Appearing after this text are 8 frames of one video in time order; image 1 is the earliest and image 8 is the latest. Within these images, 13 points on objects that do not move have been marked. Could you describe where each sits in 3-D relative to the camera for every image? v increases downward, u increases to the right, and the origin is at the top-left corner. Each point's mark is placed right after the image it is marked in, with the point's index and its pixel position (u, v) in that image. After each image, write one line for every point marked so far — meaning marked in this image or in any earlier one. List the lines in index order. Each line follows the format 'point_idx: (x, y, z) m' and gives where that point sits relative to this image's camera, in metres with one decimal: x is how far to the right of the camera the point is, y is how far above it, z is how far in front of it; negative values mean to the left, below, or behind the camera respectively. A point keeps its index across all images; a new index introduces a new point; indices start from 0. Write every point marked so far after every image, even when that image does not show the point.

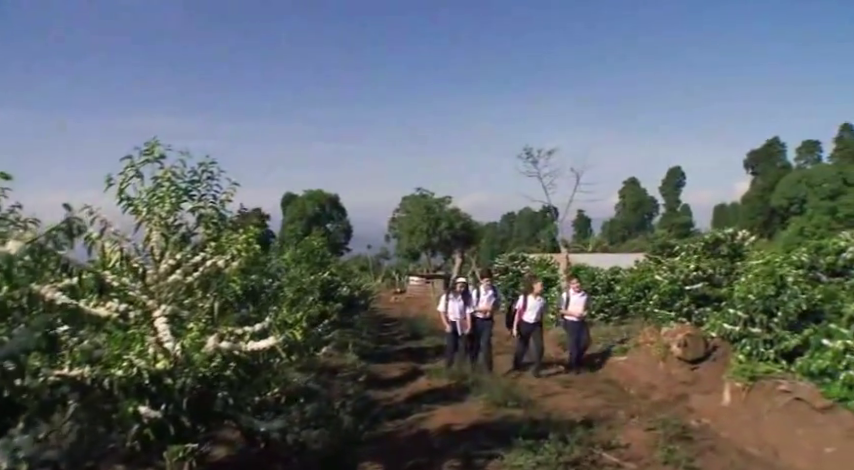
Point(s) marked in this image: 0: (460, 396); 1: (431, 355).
0: (+0.5, -2.1, +8.4) m
1: (+0.1, -2.0, +10.3) m
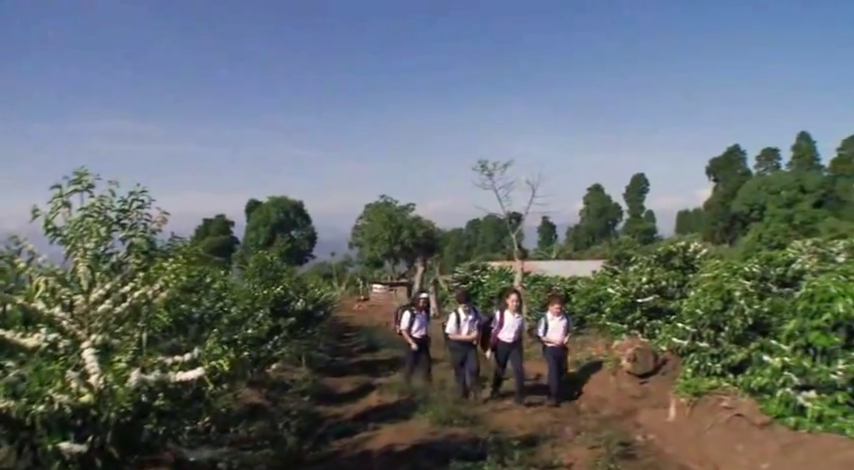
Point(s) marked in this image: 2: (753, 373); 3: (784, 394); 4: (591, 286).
0: (-0.2, -2.4, +8.4) m
1: (-0.7, -2.2, +10.4) m
2: (+4.3, -1.8, +8.4) m
3: (+4.4, -2.0, +7.8) m
4: (+2.8, -0.9, +11.3) m
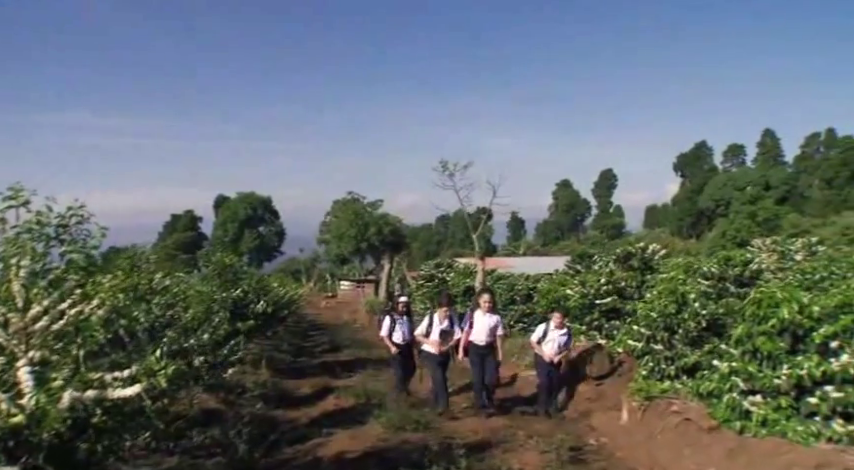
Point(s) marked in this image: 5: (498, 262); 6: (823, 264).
0: (-0.8, -2.4, +8.5) m
1: (-1.3, -2.2, +10.4) m
2: (+3.7, -1.9, +8.5) m
3: (+3.8, -2.1, +7.9) m
4: (+2.2, -0.9, +11.3) m
5: (+1.6, -0.7, +14.7) m
6: (+7.2, -0.6, +11.8) m
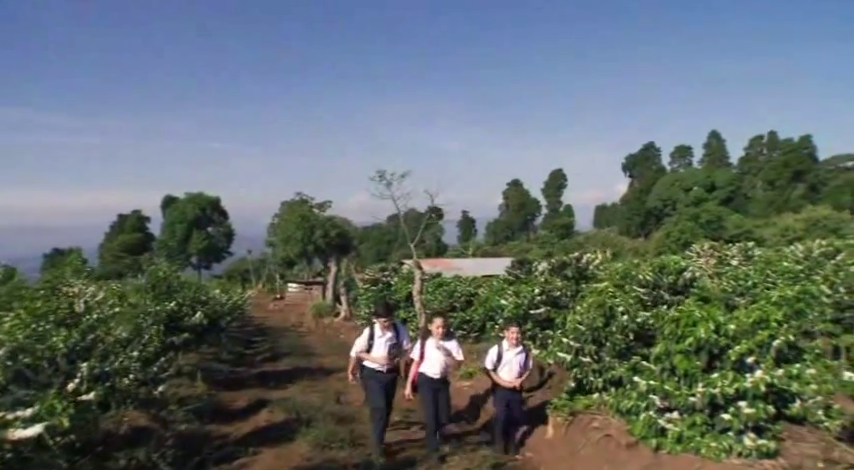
0: (-1.8, -2.7, +8.6) m
1: (-2.4, -2.4, +10.4) m
2: (+2.7, -2.2, +8.7) m
3: (+2.8, -2.3, +8.1) m
4: (+1.1, -1.0, +11.4) m
5: (+0.4, -0.7, +14.8) m
6: (+6.1, -0.7, +12.0) m
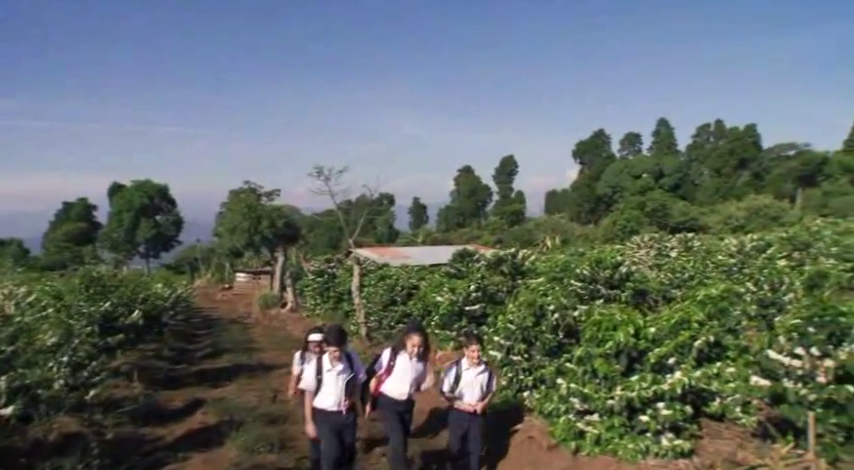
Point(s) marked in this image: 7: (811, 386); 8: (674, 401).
0: (-2.7, -2.8, +8.7) m
1: (-3.4, -2.4, +10.5) m
2: (+1.7, -2.2, +8.9) m
3: (+1.8, -2.4, +8.3) m
4: (0.0, -1.0, +11.5) m
5: (-0.8, -0.4, +14.8) m
6: (+5.1, -0.6, +12.2) m
7: (+4.5, -1.7, +7.4) m
8: (+3.1, -2.1, +8.0) m
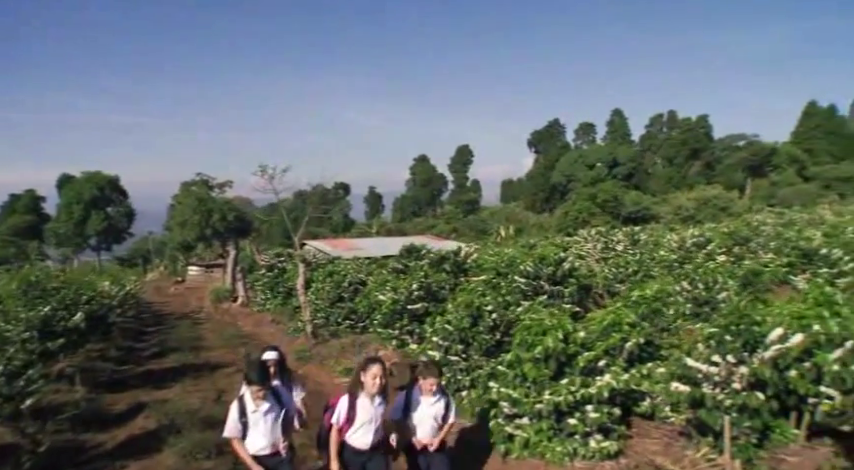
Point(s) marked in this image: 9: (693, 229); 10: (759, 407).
0: (-3.6, -2.9, +8.8) m
1: (-4.3, -2.4, +10.6) m
2: (+0.8, -2.3, +9.1) m
3: (+1.0, -2.5, +8.6) m
4: (-1.0, -0.9, +11.6) m
5: (-1.9, -0.2, +14.9) m
6: (+4.1, -0.4, +12.4) m
7: (+3.6, -1.9, +7.6) m
8: (+2.3, -2.2, +8.2) m
9: (+5.6, +0.1, +13.5) m
10: (+4.0, -2.1, +7.6) m
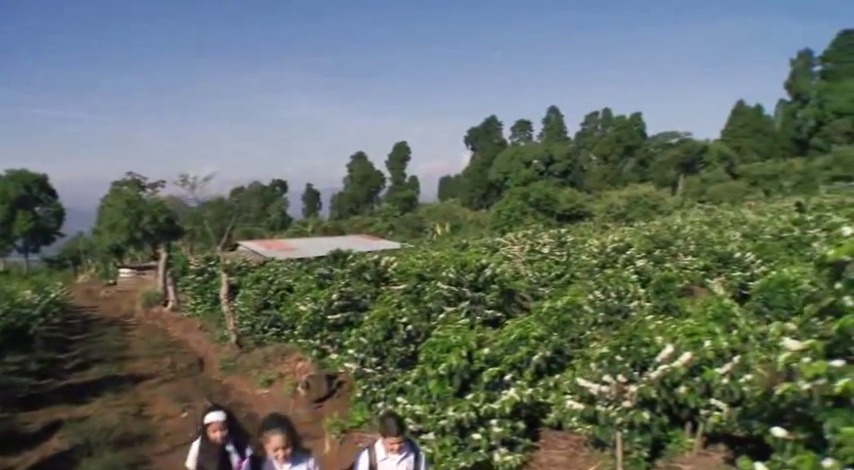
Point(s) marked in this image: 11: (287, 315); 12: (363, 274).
0: (-4.9, -3.2, +8.8) m
1: (-5.7, -2.6, +10.6) m
2: (-0.4, -2.5, +9.3) m
3: (-0.3, -2.8, +8.8) m
4: (-2.3, -1.0, +11.7) m
5: (-3.4, -0.2, +14.8) m
6: (+2.6, -0.5, +12.7) m
7: (+2.4, -2.2, +7.9) m
8: (+1.0, -2.5, +8.4) m
9: (+4.1, +0.1, +13.7) m
10: (+2.8, -2.4, +7.9) m
11: (-2.5, -1.4, +11.4) m
12: (-1.1, -0.7, +11.1) m
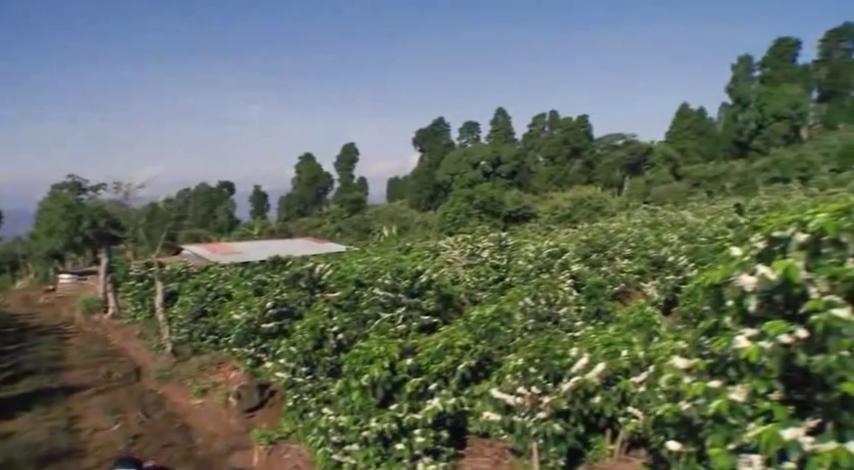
0: (-5.9, -3.4, +8.8) m
1: (-6.8, -2.8, +10.5) m
2: (-1.5, -2.7, +9.4) m
3: (-1.3, -3.0, +8.8) m
4: (-3.5, -1.2, +11.6) m
5: (-4.6, -0.3, +14.8) m
6: (+1.5, -0.6, +12.8) m
7: (+1.4, -2.4, +8.0) m
8: (0.0, -2.6, +8.5) m
9: (+2.9, 0.0, +13.9) m
10: (+1.7, -2.5, +8.0) m
11: (-3.6, -1.6, +11.4) m
12: (-2.2, -0.8, +11.1) m
